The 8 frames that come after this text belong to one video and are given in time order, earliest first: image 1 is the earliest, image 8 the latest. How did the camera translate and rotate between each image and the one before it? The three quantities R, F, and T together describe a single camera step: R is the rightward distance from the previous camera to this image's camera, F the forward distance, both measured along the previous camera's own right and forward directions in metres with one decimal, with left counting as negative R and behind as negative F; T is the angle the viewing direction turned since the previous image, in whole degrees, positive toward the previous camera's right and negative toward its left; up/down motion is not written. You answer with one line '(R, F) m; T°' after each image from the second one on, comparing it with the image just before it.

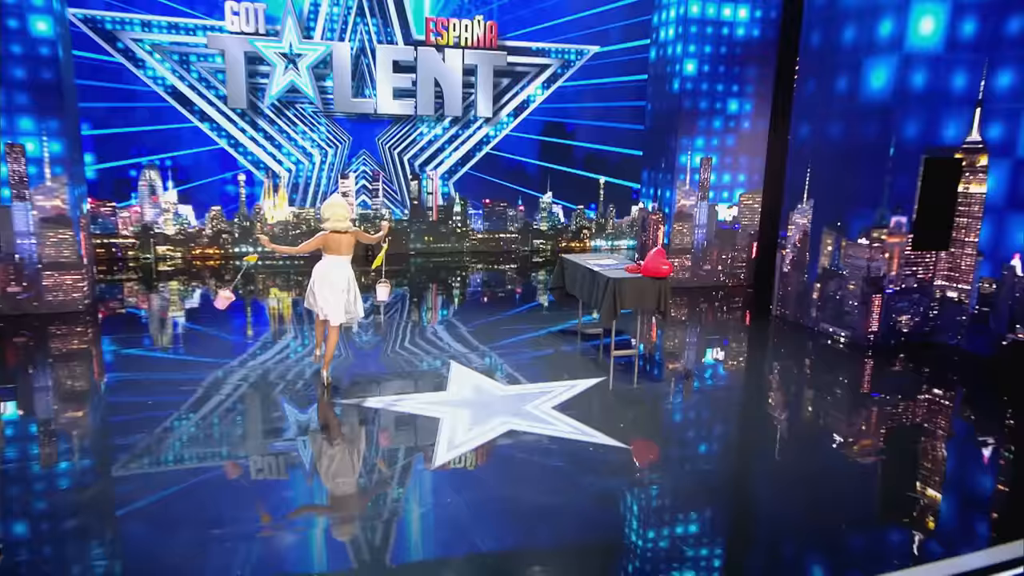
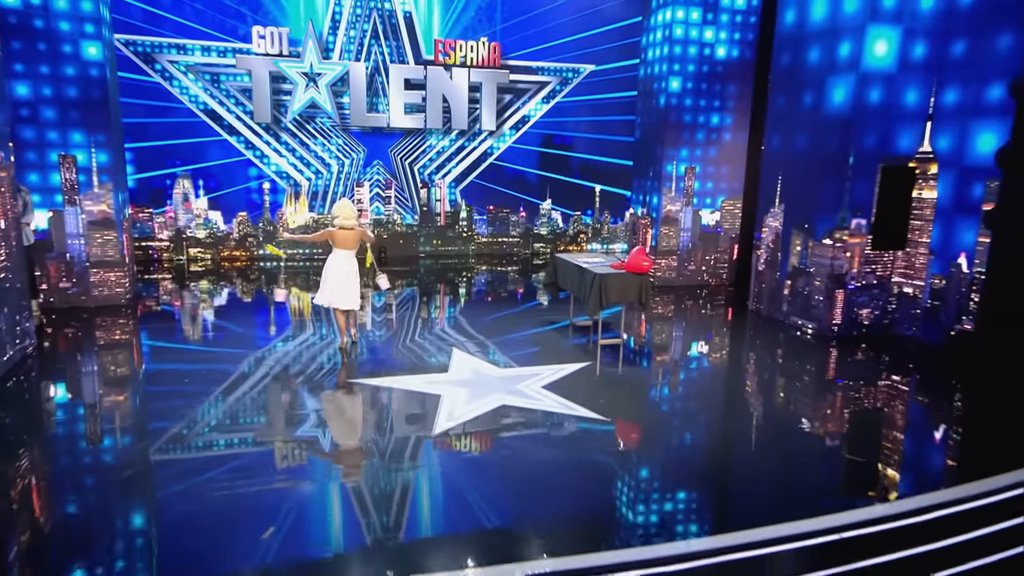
(+0.1, -0.4) m; -1°
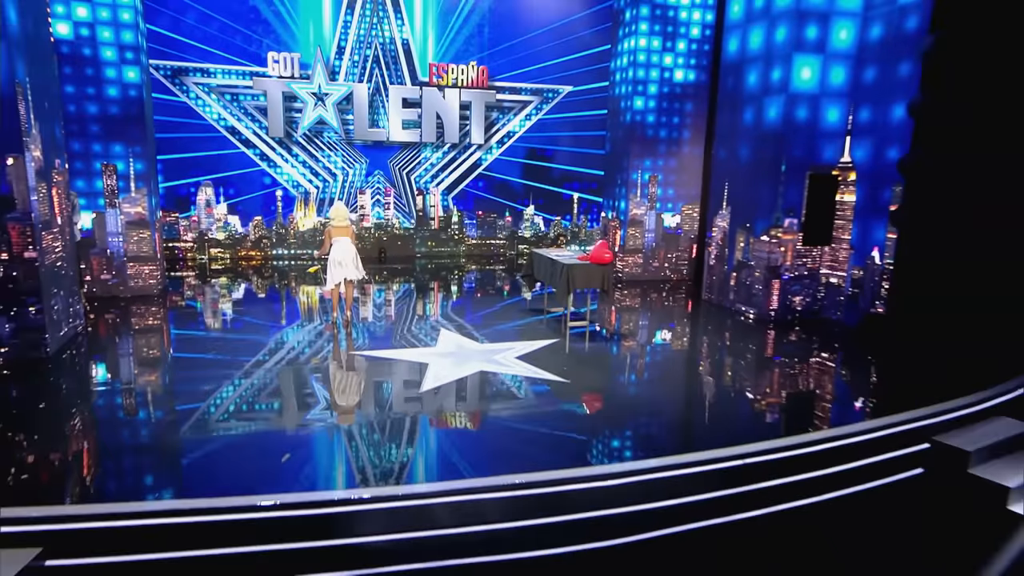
(+0.2, -0.7) m; 0°
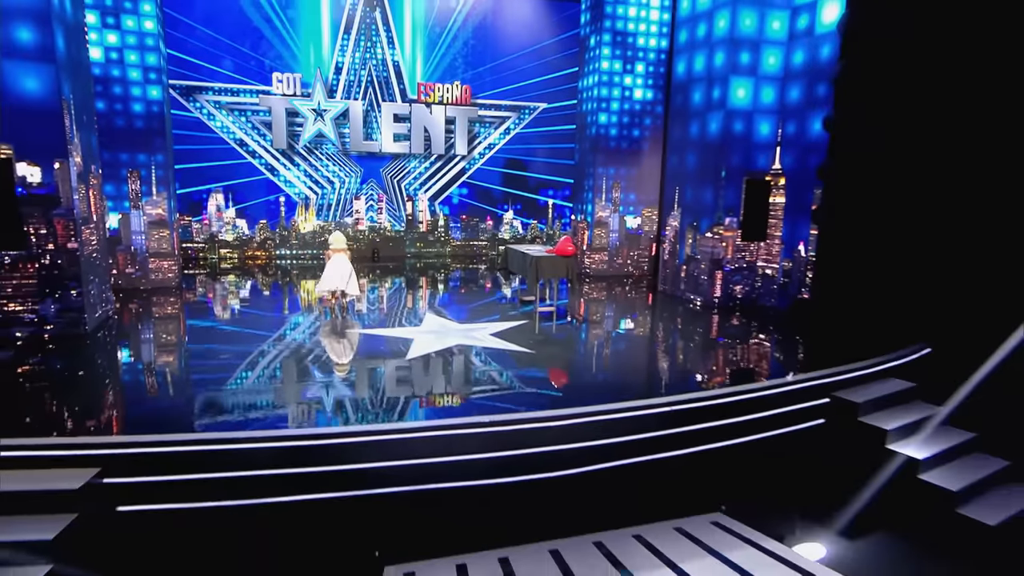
(+0.2, -0.7) m; +1°
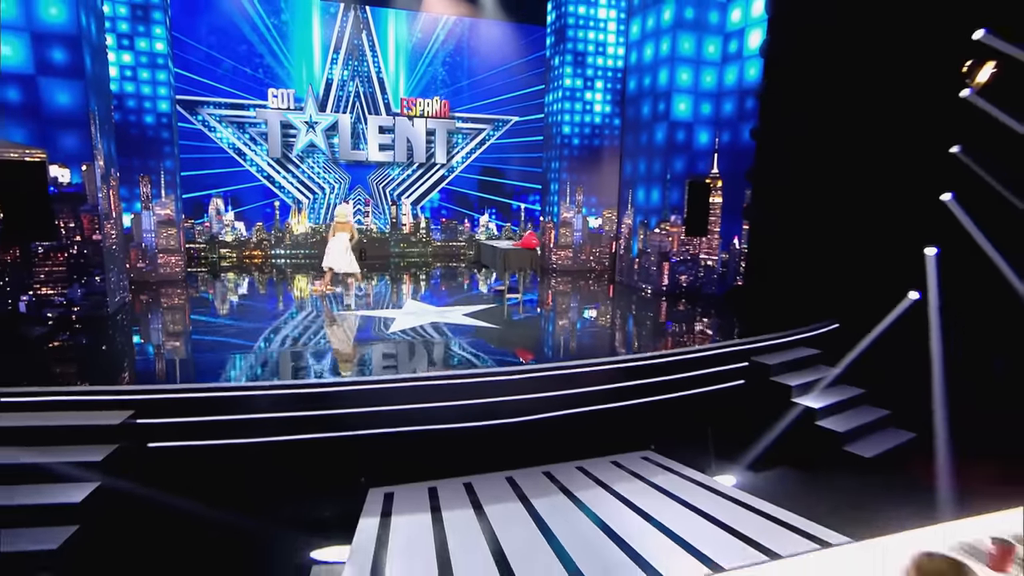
(+0.2, -0.7) m; +1°
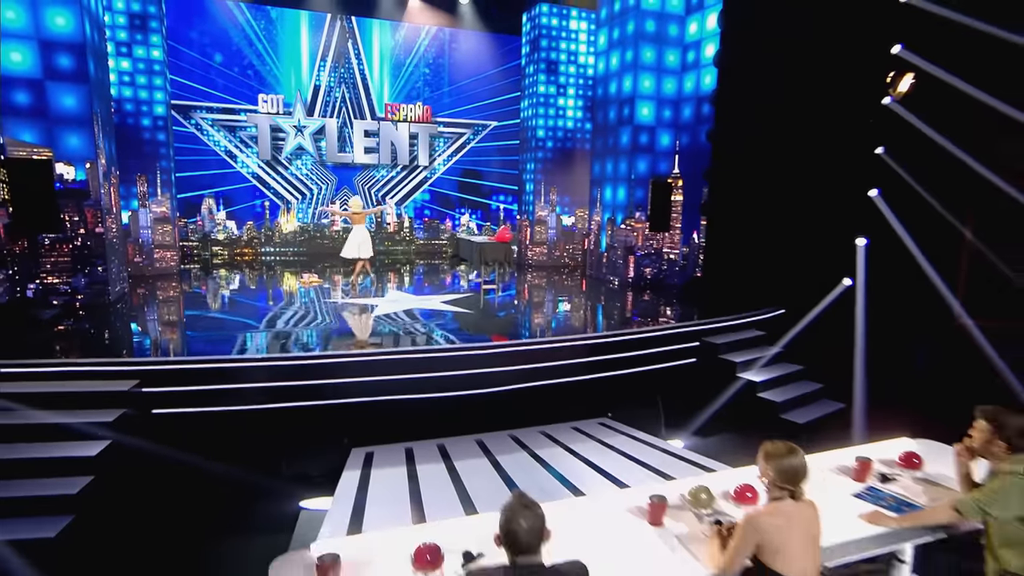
(+0.1, -0.4) m; +1°
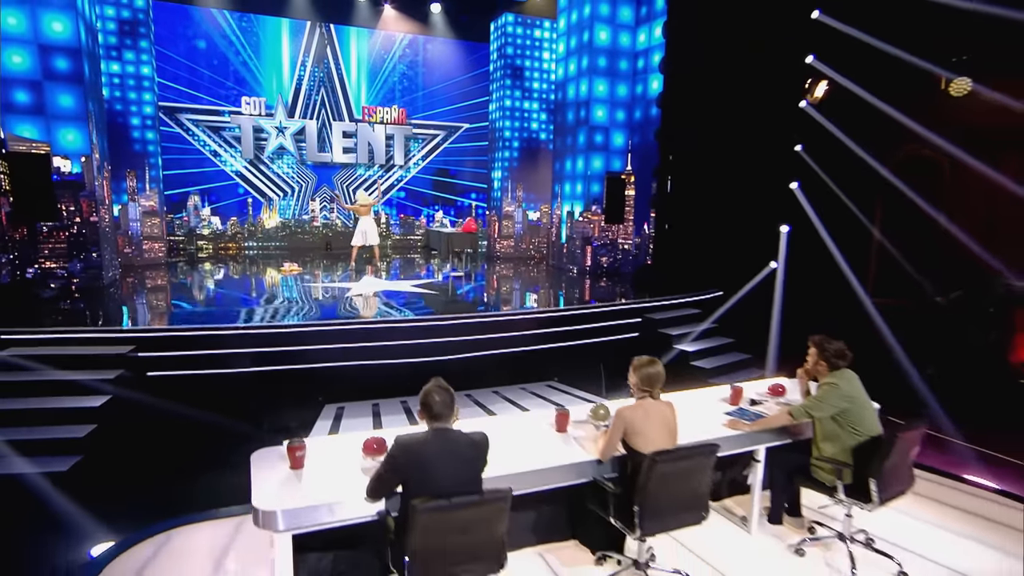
(+0.2, -0.6) m; +1°
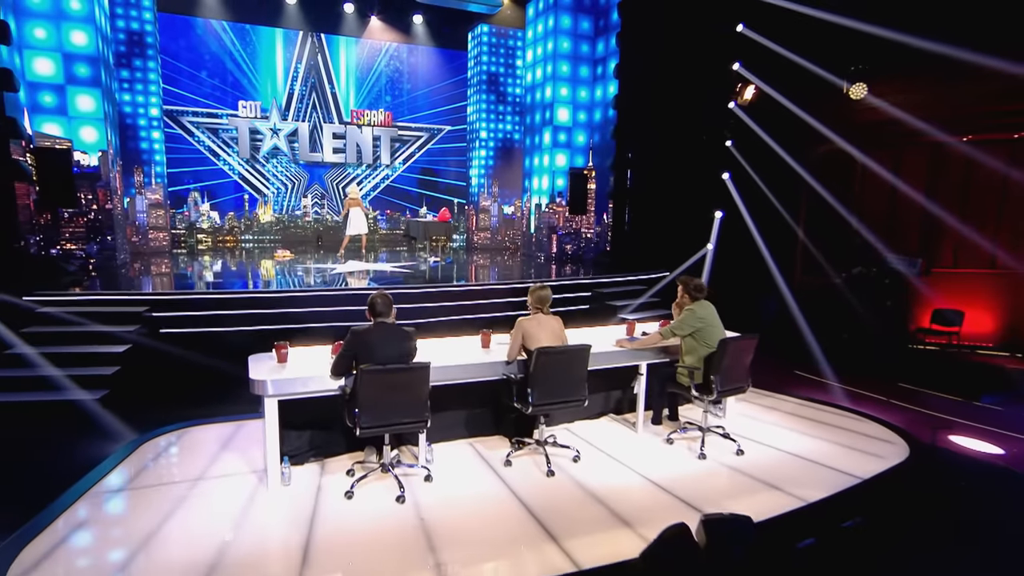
(+0.3, -0.8) m; 0°
